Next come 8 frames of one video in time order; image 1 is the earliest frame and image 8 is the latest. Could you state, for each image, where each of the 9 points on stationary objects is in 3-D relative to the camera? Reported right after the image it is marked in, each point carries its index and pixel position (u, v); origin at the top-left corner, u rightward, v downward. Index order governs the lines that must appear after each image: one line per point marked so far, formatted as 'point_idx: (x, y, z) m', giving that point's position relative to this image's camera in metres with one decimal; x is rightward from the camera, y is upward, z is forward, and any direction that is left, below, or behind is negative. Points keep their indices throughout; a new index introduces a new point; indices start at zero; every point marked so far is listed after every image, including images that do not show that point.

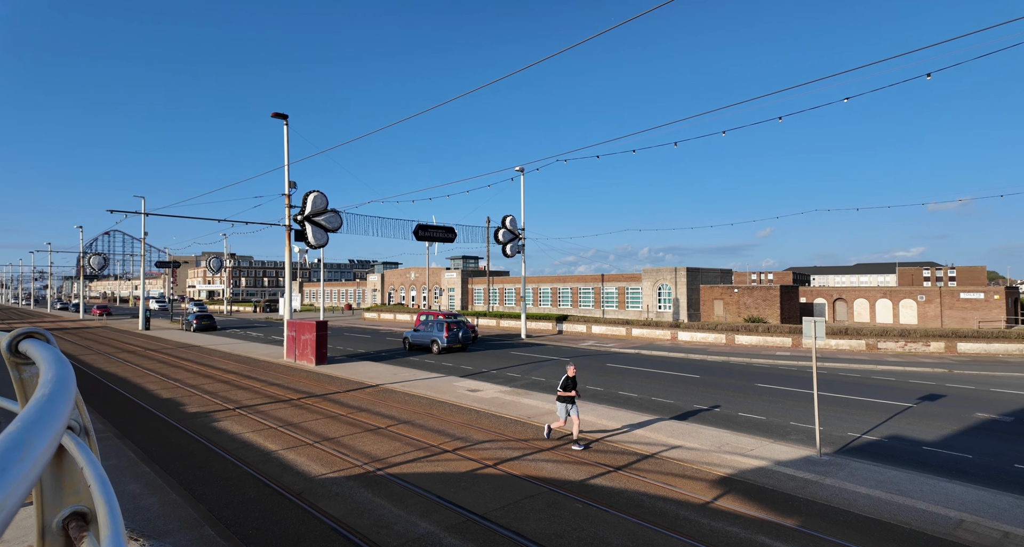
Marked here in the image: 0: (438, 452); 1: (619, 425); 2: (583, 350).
0: (-1.3, -3.2, +11.4) m
1: (+1.9, -2.6, +10.6) m
2: (+2.4, -2.5, +19.8) m
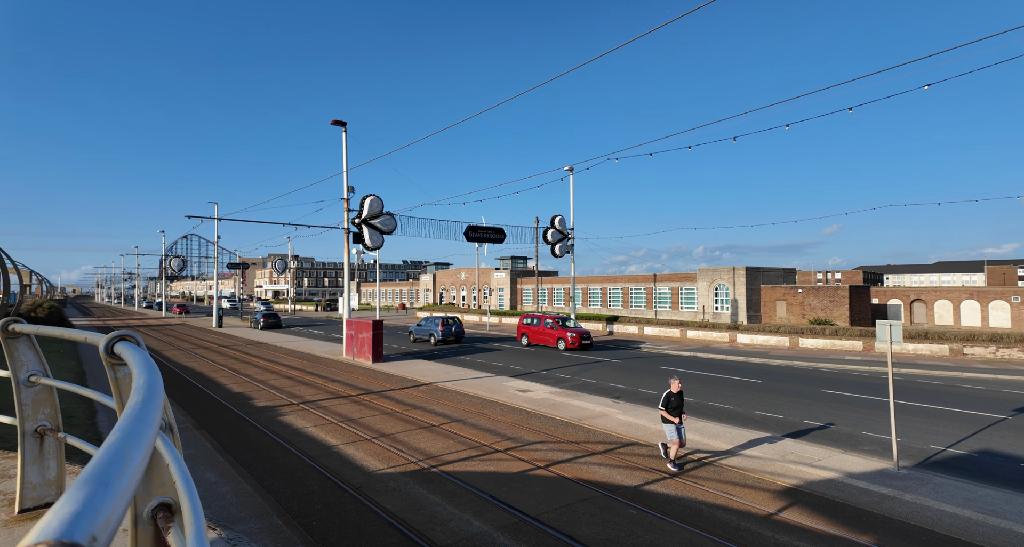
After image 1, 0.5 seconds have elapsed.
0: (-0.4, -3.2, +11.3) m
1: (+2.7, -2.6, +10.3) m
2: (+4.0, -2.5, +19.4) m
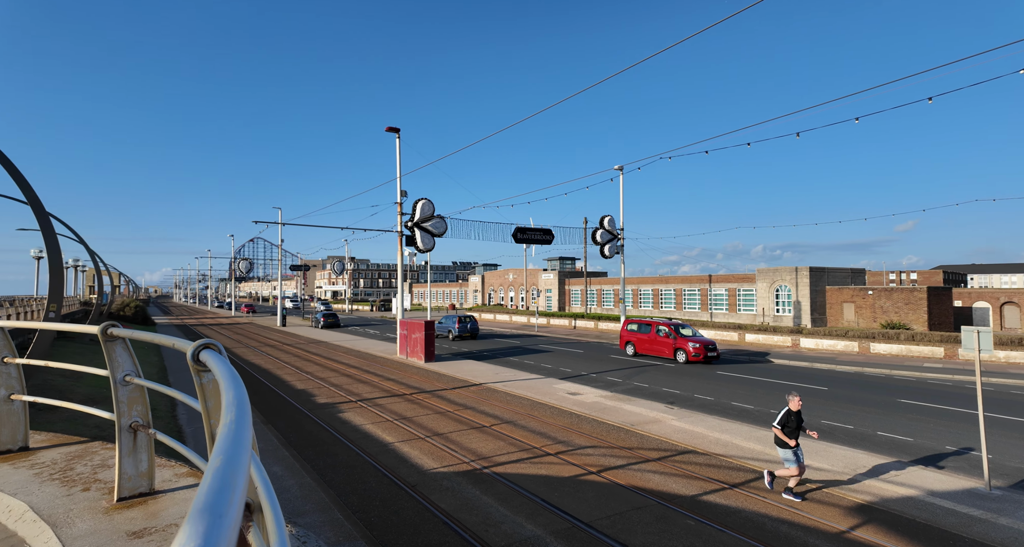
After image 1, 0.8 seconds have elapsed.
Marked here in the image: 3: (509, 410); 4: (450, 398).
0: (+0.5, -3.2, +11.1) m
1: (+3.5, -2.6, +9.9) m
2: (+5.5, -2.5, +18.8) m
3: (-0.1, -3.3, +14.8) m
4: (-1.7, -3.4, +17.3) m
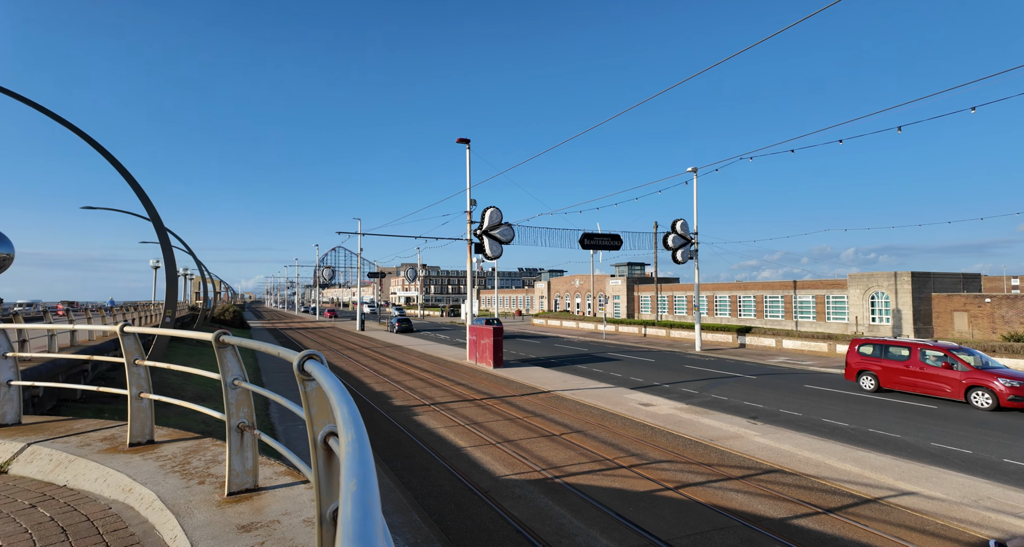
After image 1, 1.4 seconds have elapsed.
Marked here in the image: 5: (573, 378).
0: (+1.8, -3.4, +10.7) m
1: (+4.6, -2.7, +9.2) m
2: (+7.5, -2.7, +17.9) m
3: (+1.6, -3.4, +14.5) m
4: (+0.2, -3.6, +17.1) m
5: (+2.0, -3.4, +19.8) m
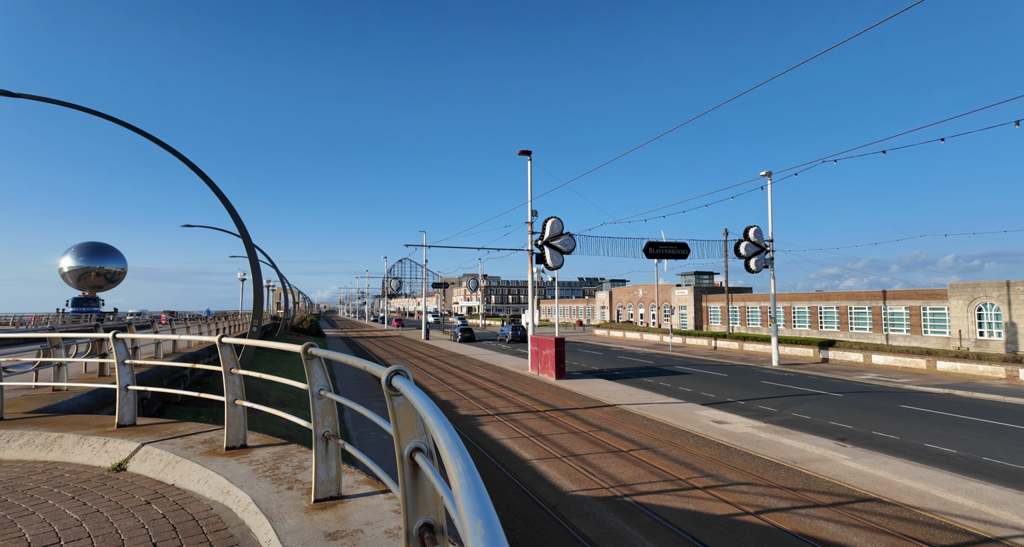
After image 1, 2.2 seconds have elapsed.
0: (+2.9, -3.5, +10.2) m
1: (+5.6, -2.9, +8.4) m
2: (+9.3, -3.0, +16.8) m
3: (+3.0, -3.7, +13.9) m
4: (+1.9, -3.9, +16.6) m
5: (+4.0, -3.7, +19.2) m
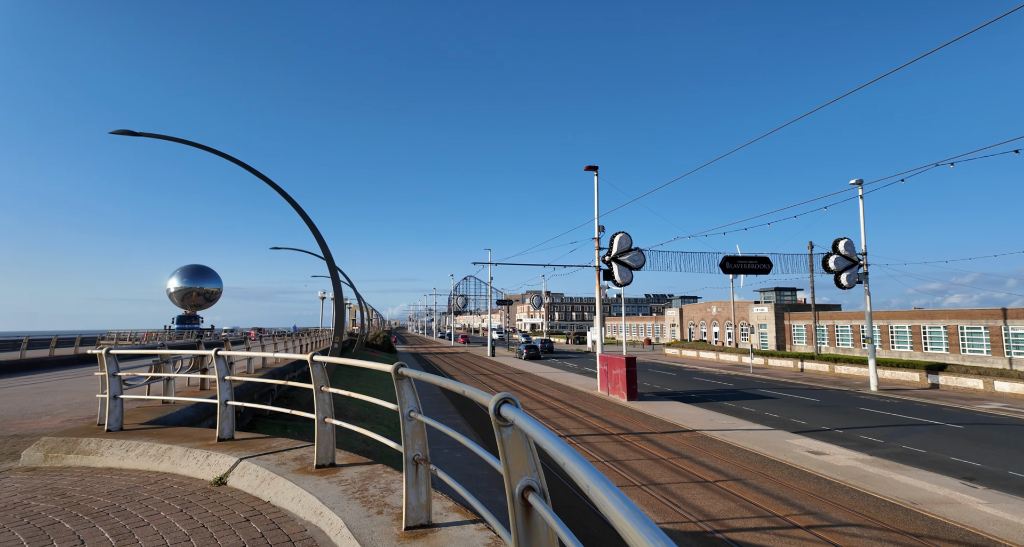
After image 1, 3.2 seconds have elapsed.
0: (+4.1, -3.8, +9.3) m
1: (+6.6, -3.1, +7.2) m
2: (+11.2, -3.4, +15.2) m
3: (+4.6, -4.0, +12.9) m
4: (+3.8, -4.4, +15.8) m
5: (+6.1, -4.2, +18.1) m
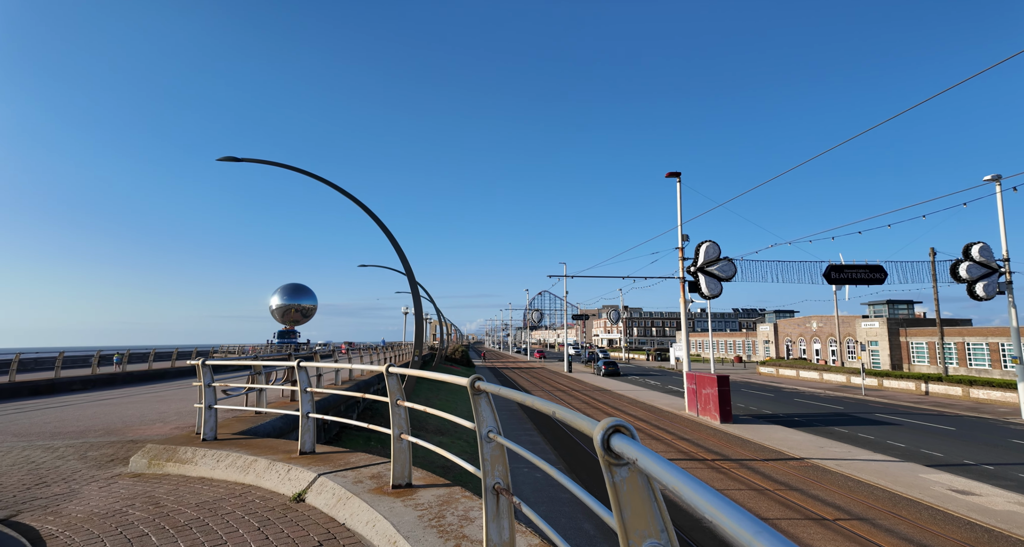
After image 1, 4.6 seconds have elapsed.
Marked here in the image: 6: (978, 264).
0: (+5.3, -3.8, +7.6) m
1: (+7.6, -3.0, +5.3) m
2: (+13.0, -3.5, +12.6) m
3: (+6.3, -4.2, +11.2) m
4: (+5.8, -4.6, +14.1) m
5: (+8.3, -4.5, +16.1) m
6: (+12.1, +0.2, +16.2) m
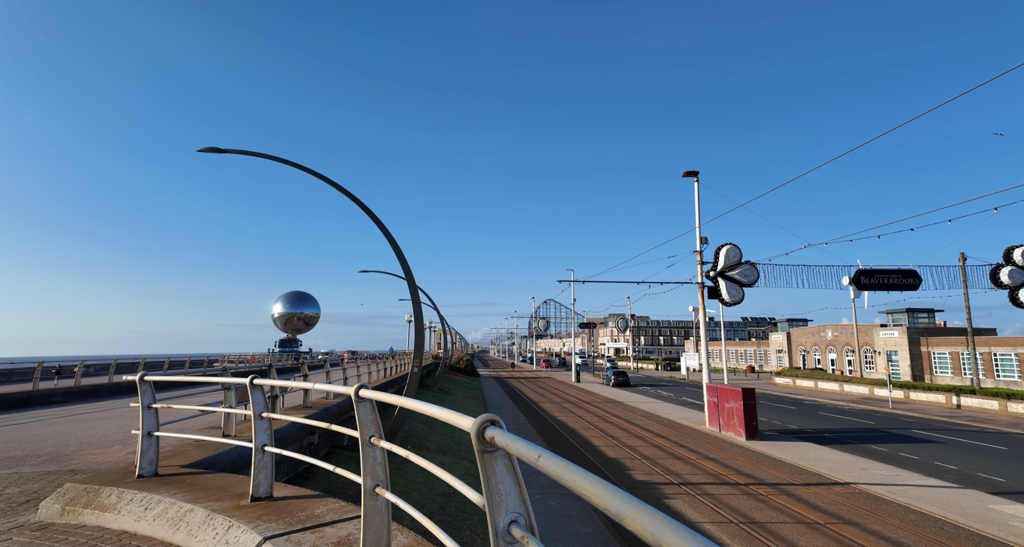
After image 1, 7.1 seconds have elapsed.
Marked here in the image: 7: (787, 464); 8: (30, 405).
0: (+5.4, -3.8, +5.9) m
1: (+7.7, -3.0, +3.6) m
2: (+13.2, -3.6, +10.9) m
3: (+6.4, -4.1, +9.5) m
4: (+6.0, -4.6, +12.4) m
5: (+8.6, -4.5, +14.4) m
6: (+12.3, +0.2, +14.5) m
7: (+7.0, -4.9, +15.8) m
8: (-15.4, -4.2, +19.6) m
